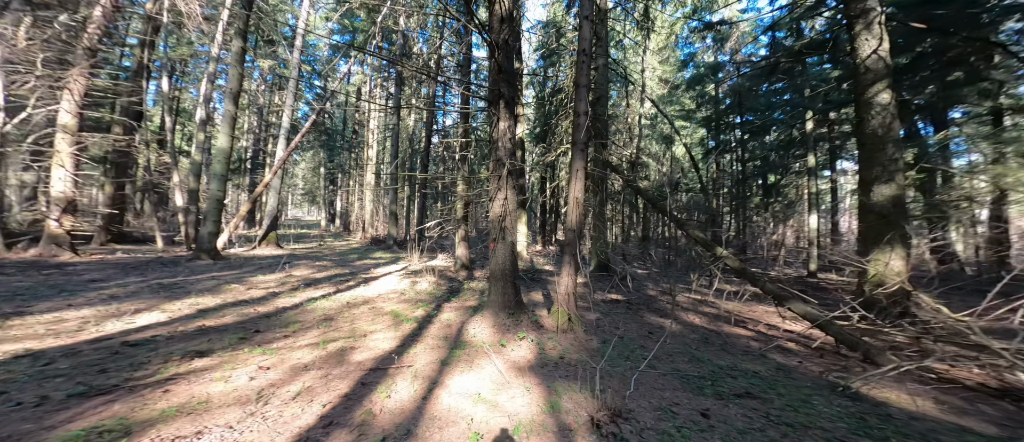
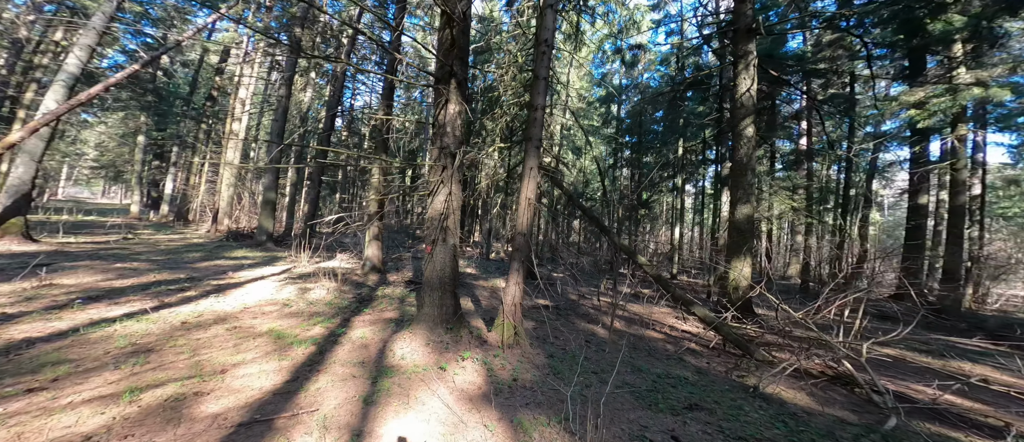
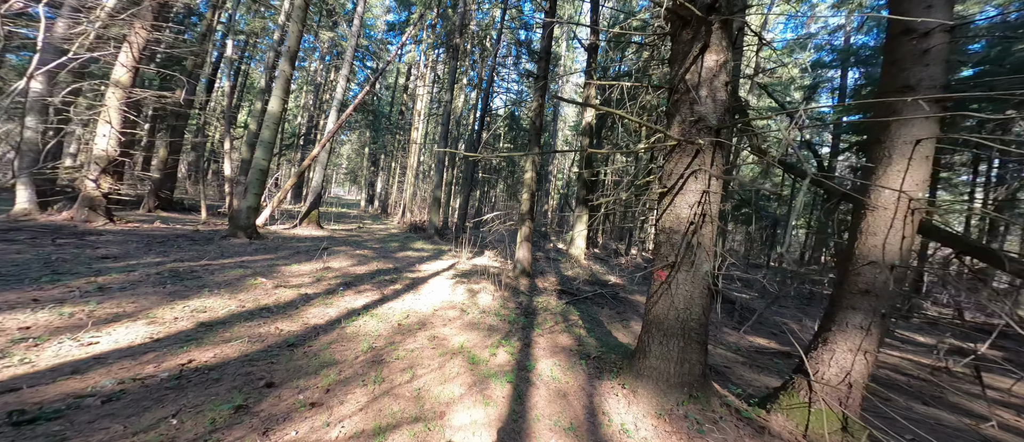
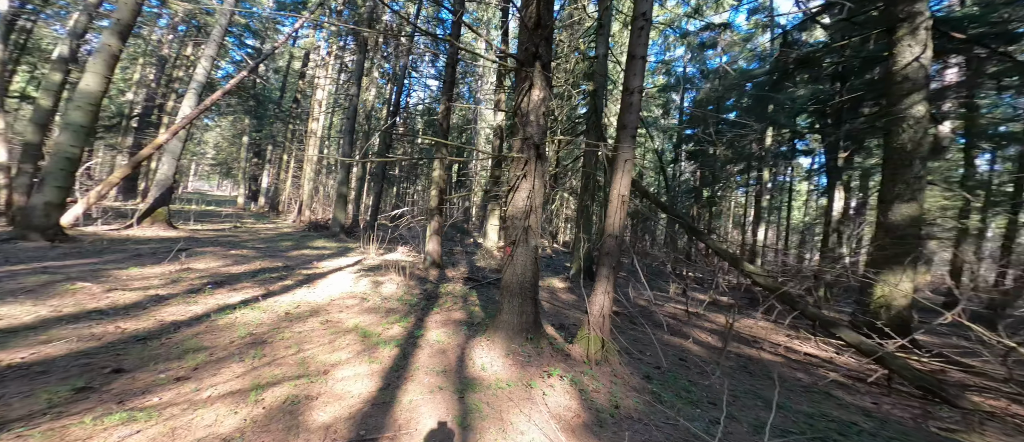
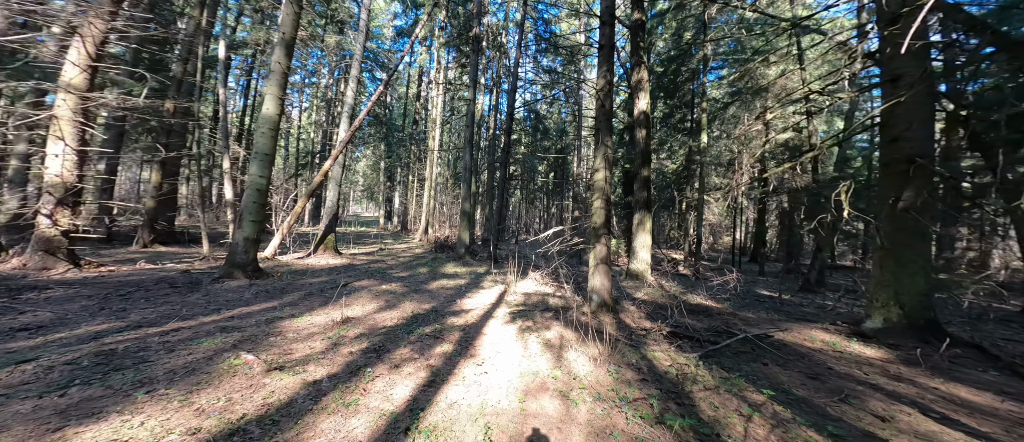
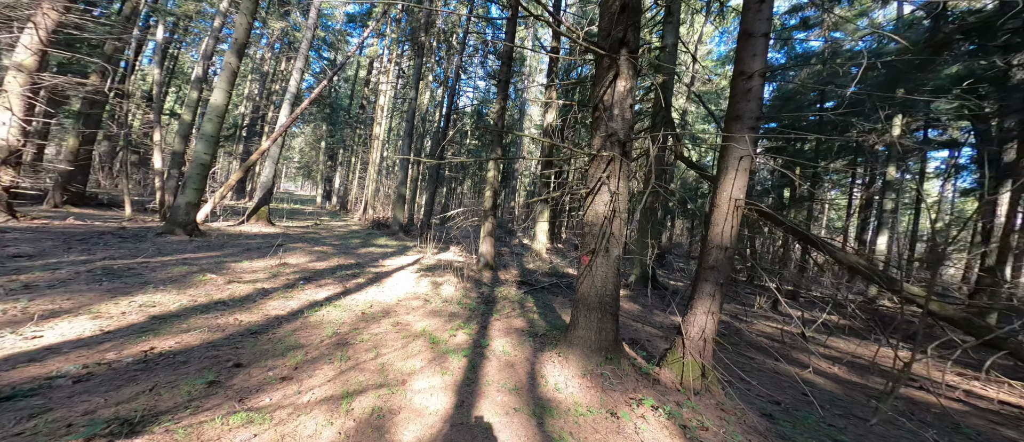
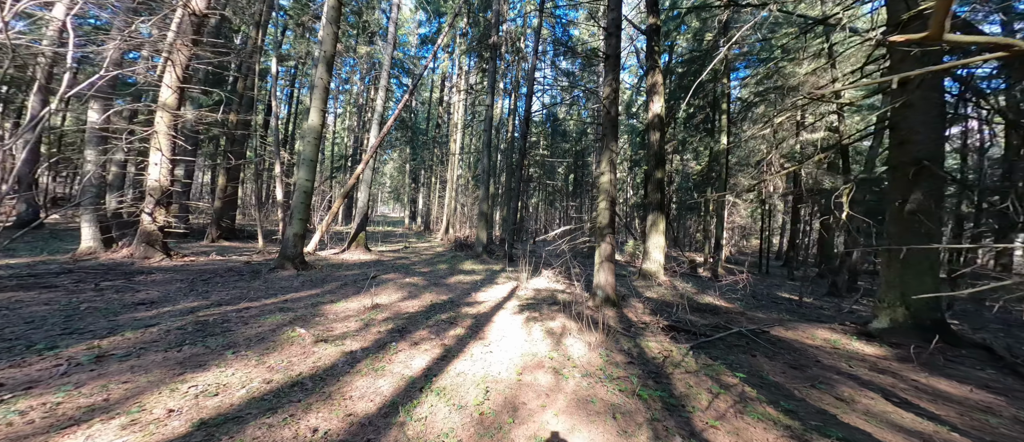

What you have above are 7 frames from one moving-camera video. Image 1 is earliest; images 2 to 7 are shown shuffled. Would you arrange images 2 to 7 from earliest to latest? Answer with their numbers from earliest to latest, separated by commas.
2, 4, 6, 3, 7, 5
